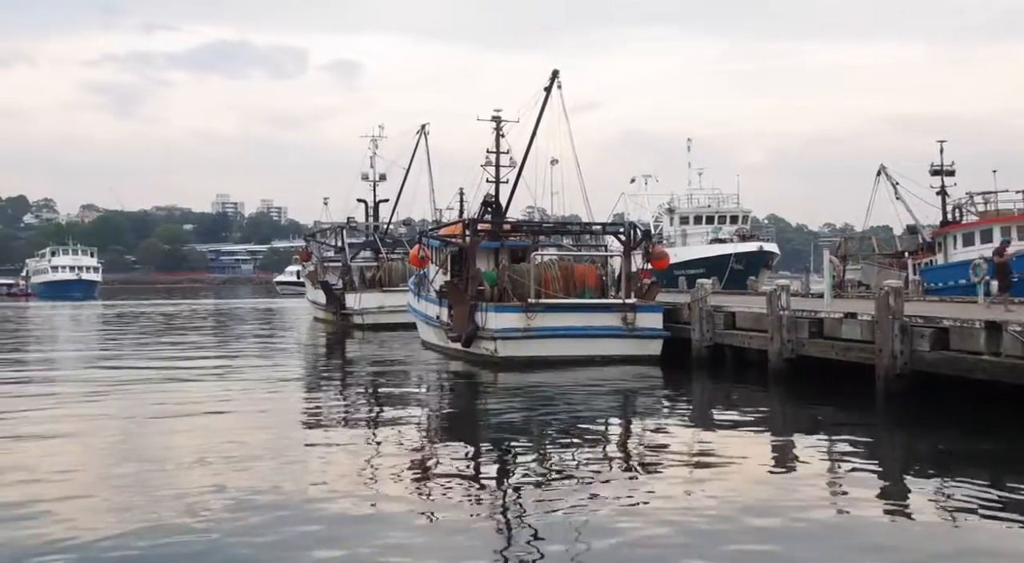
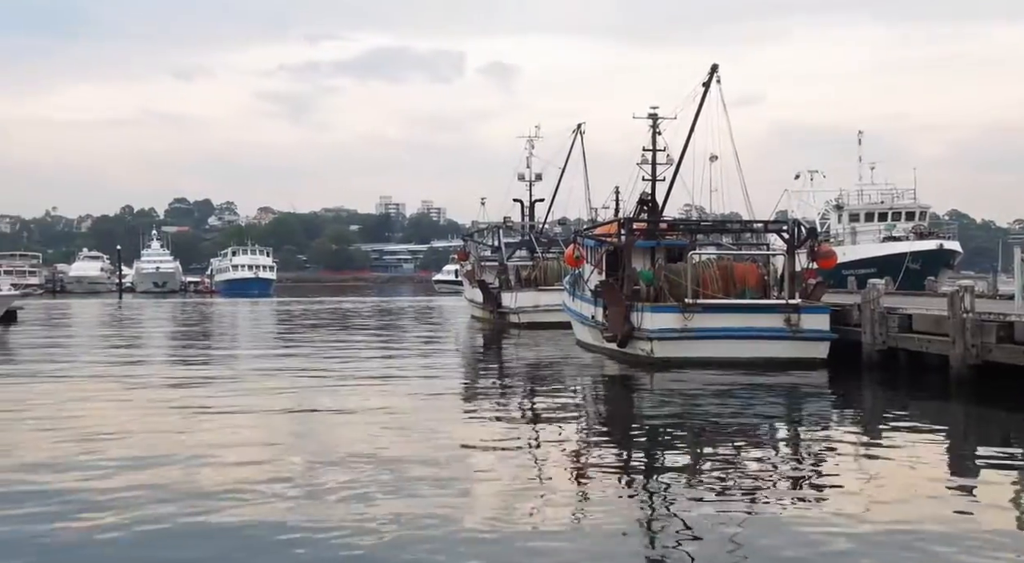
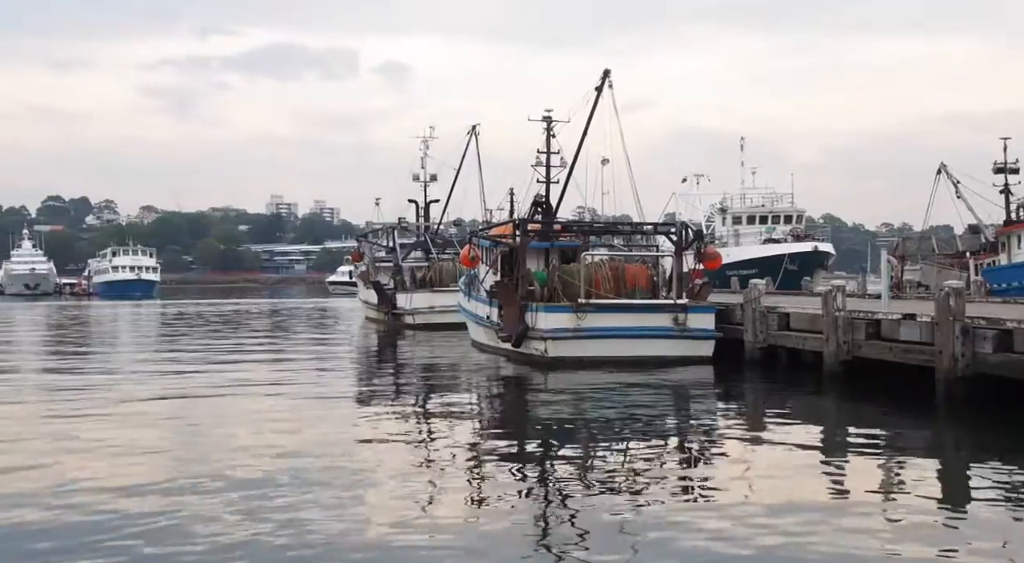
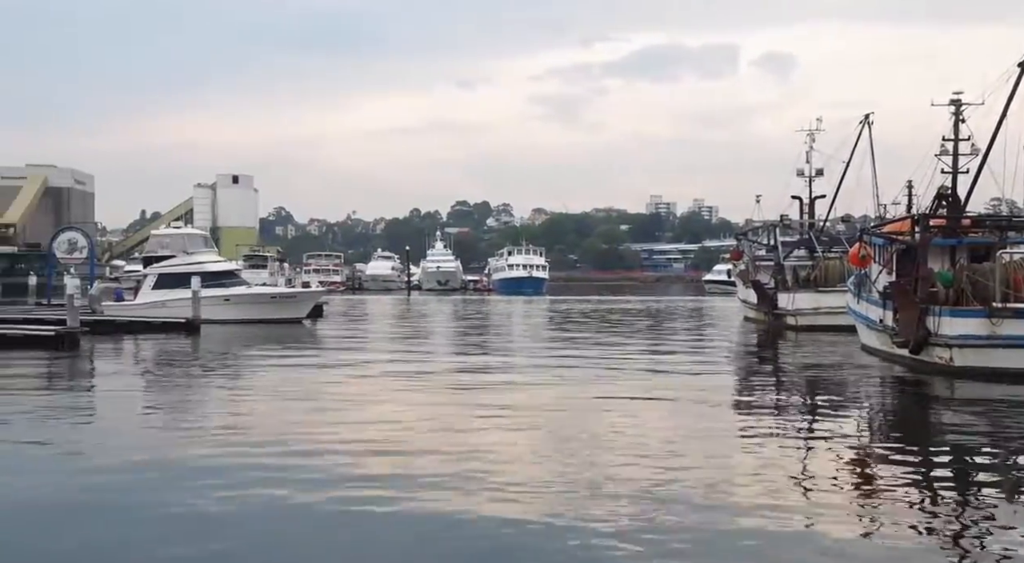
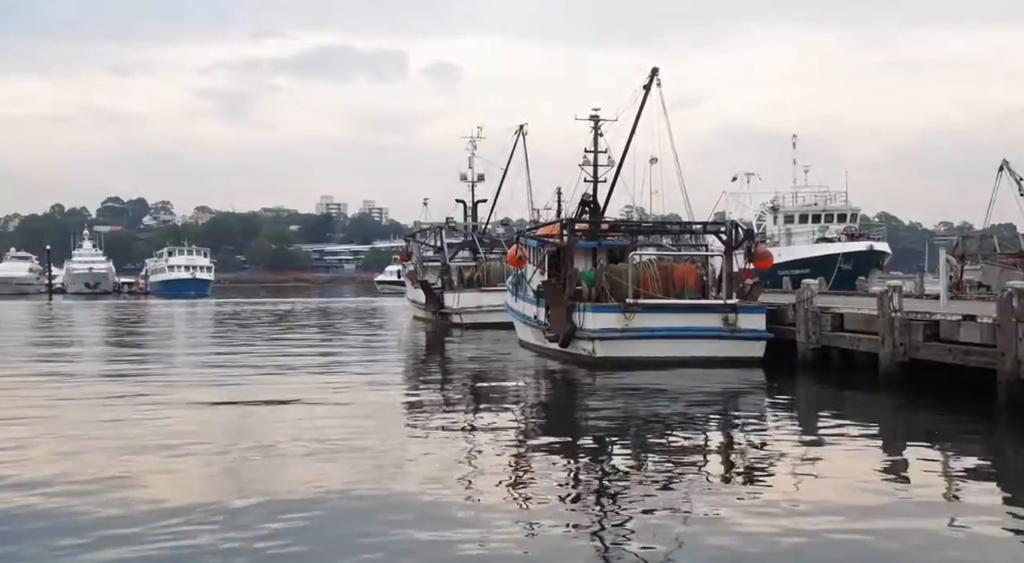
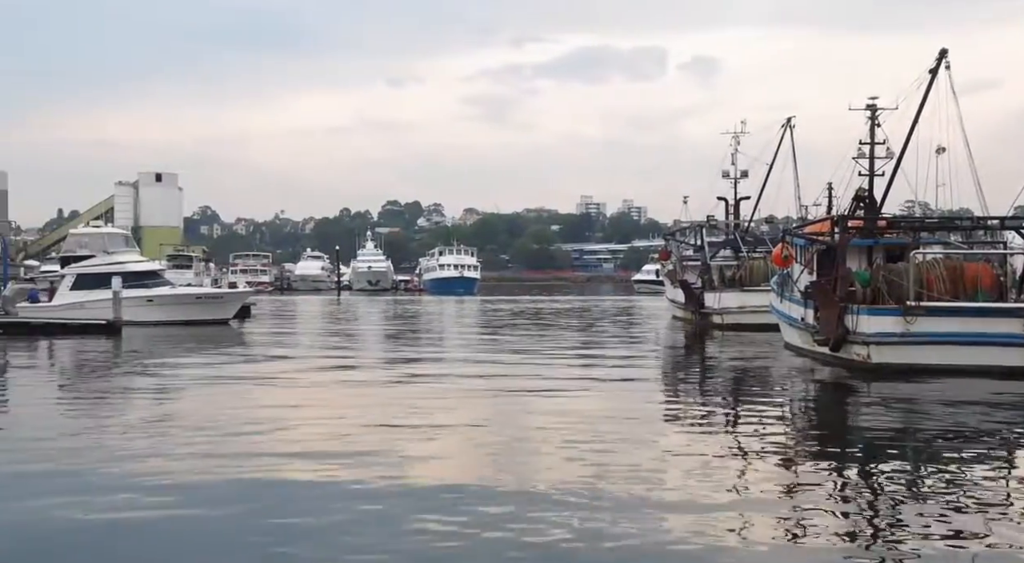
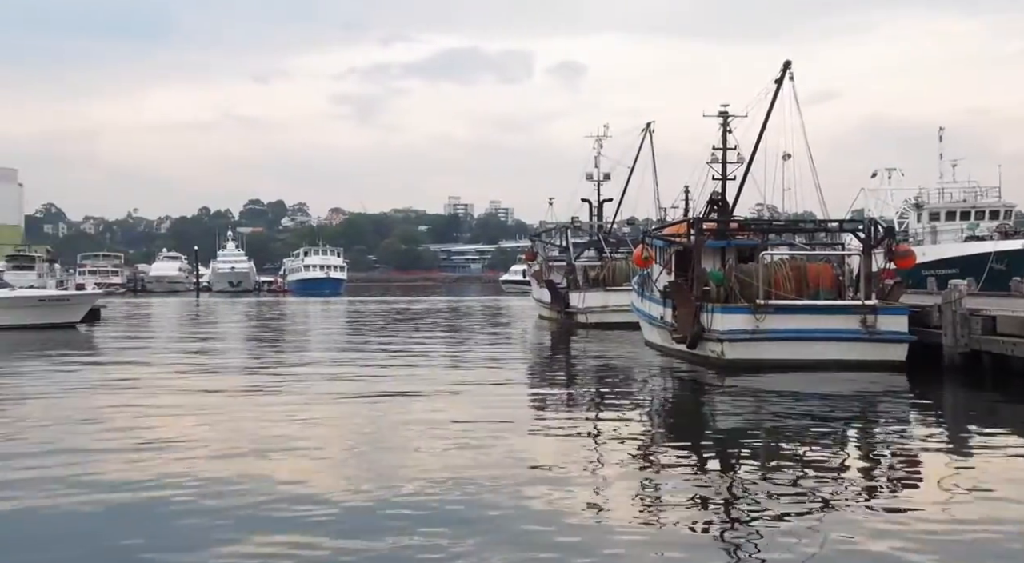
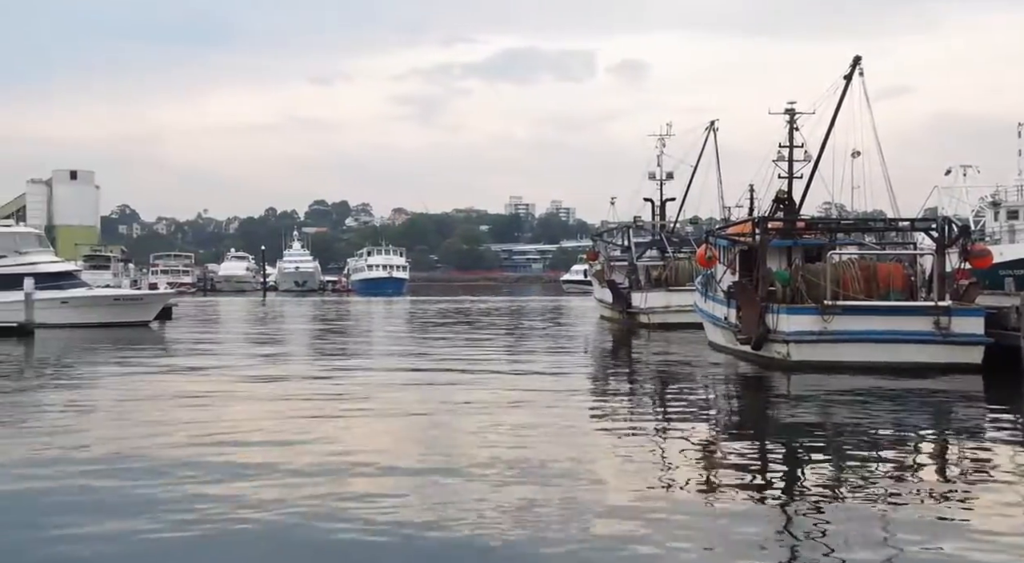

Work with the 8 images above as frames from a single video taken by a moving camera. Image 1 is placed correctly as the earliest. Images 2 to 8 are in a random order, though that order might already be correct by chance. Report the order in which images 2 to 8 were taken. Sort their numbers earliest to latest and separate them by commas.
3, 5, 2, 7, 8, 6, 4
